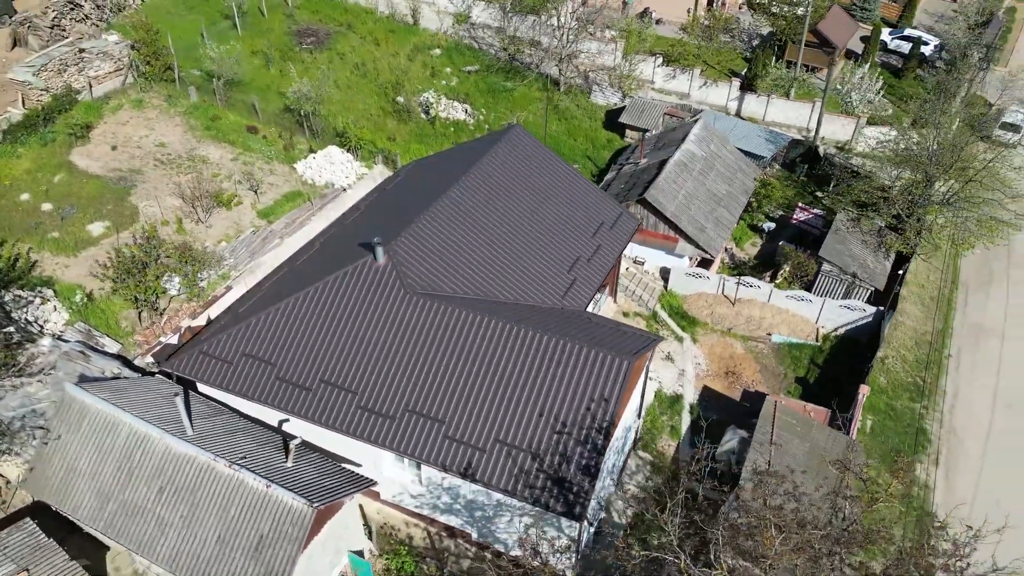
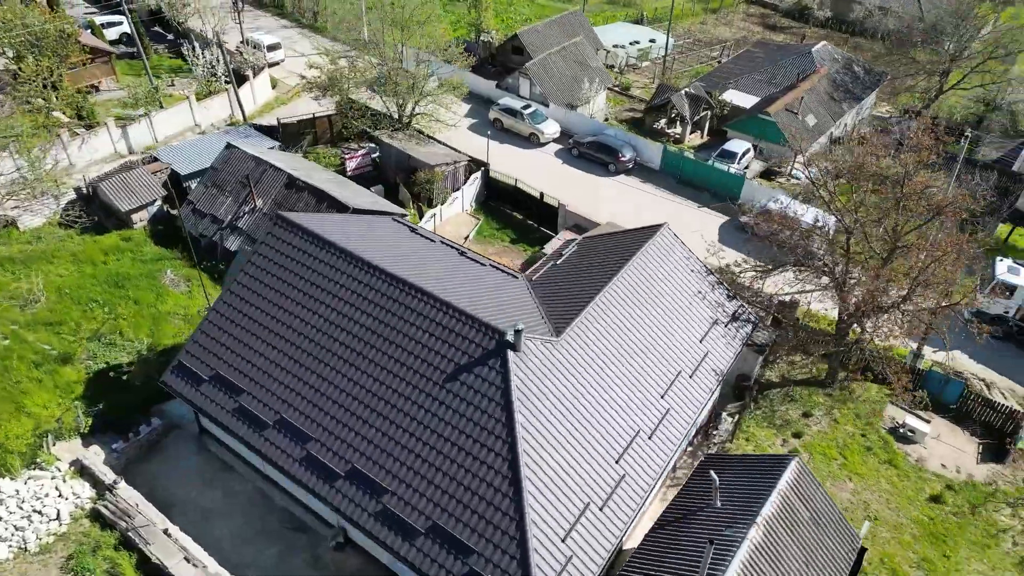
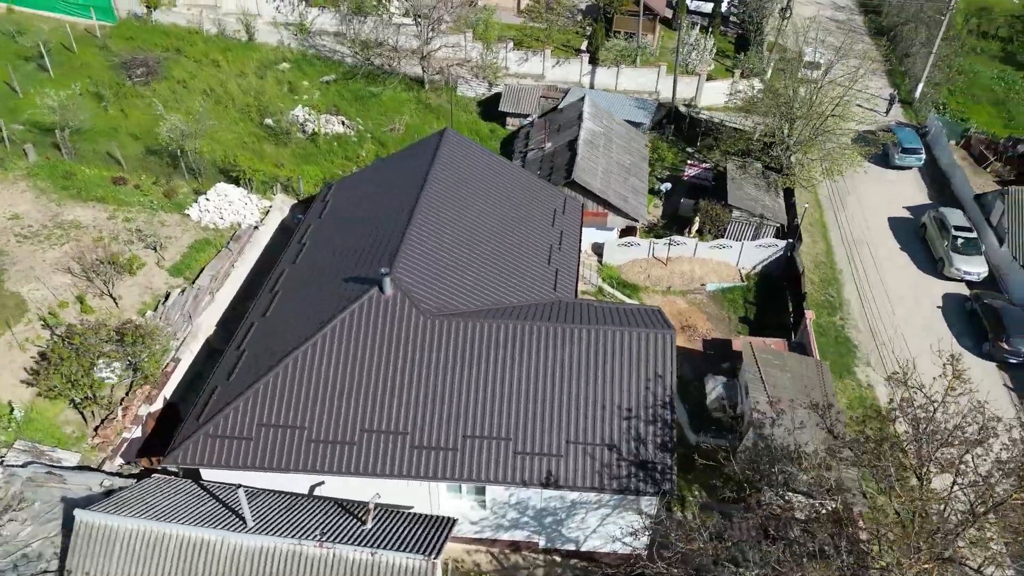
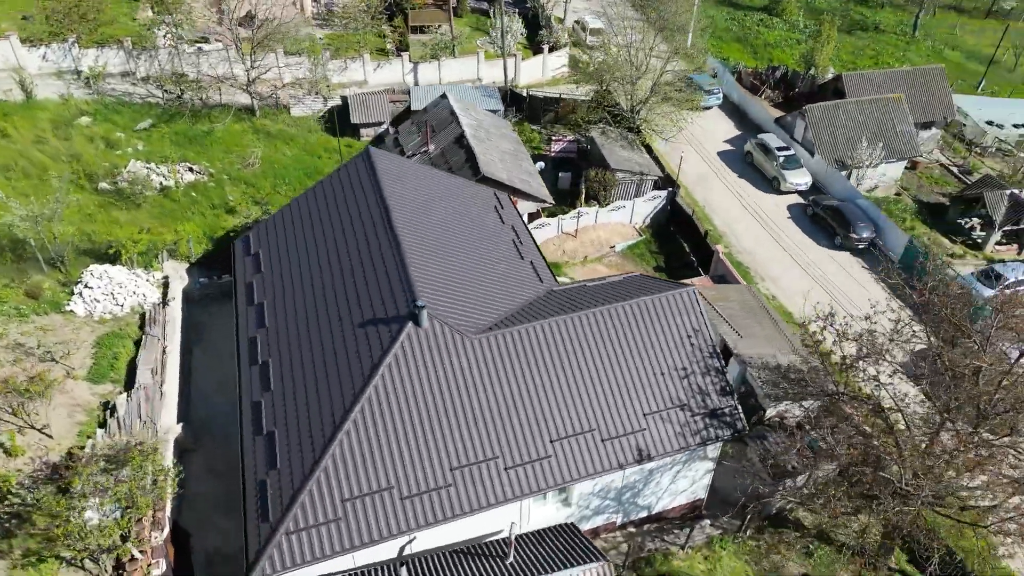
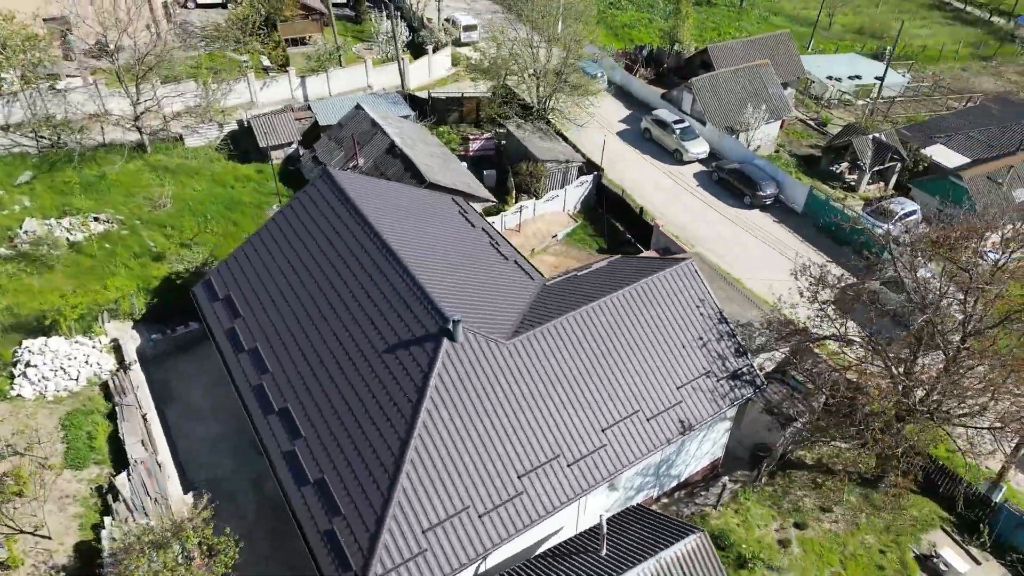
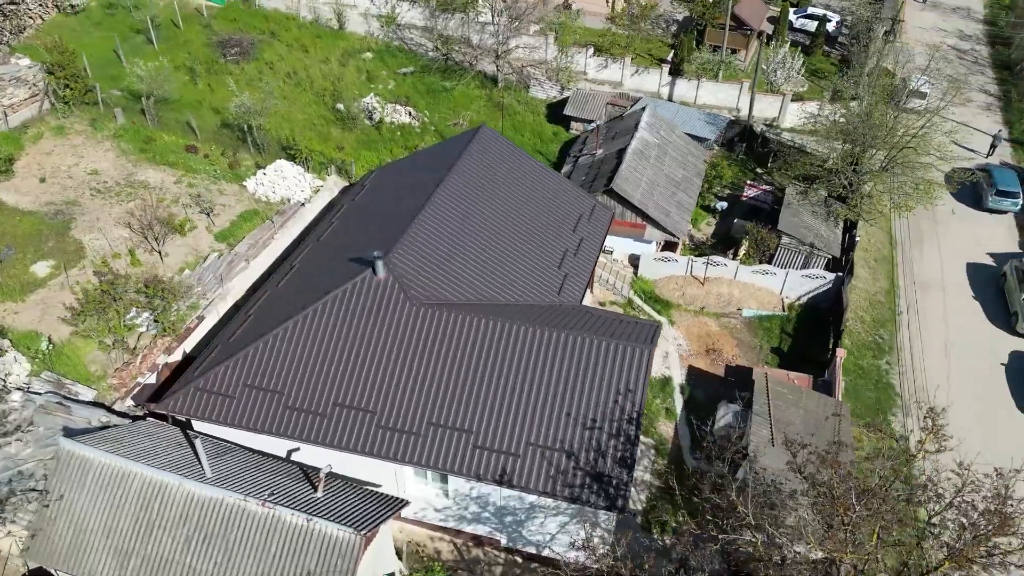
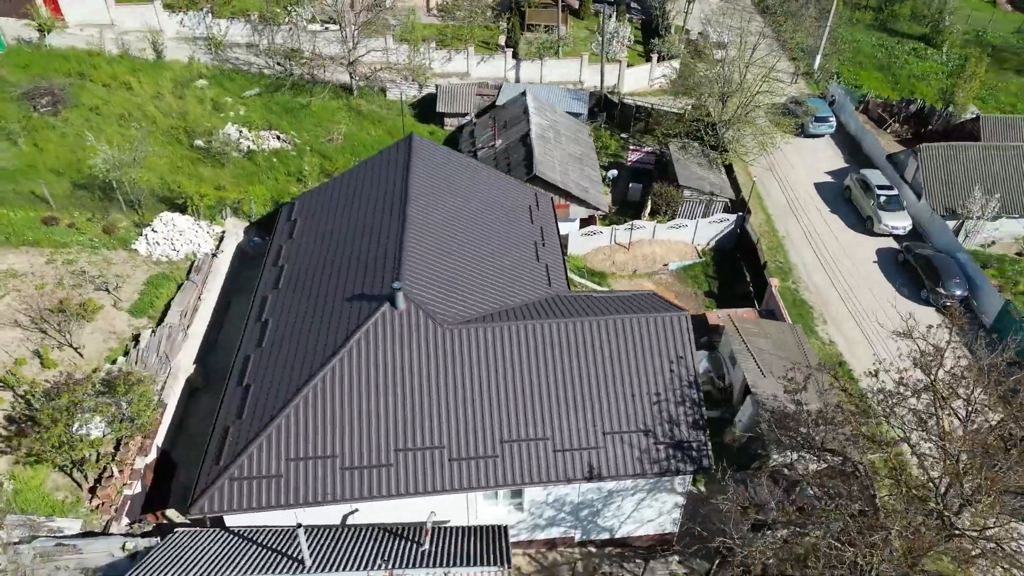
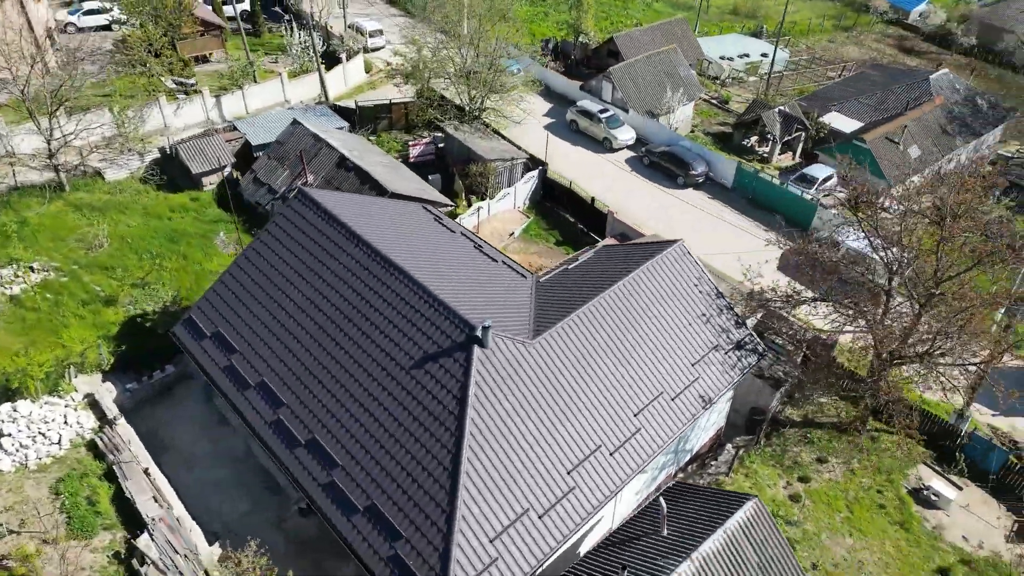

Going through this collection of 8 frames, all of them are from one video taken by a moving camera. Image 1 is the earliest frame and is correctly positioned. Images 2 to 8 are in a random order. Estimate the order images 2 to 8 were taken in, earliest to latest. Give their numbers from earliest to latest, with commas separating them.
6, 3, 7, 4, 5, 8, 2
